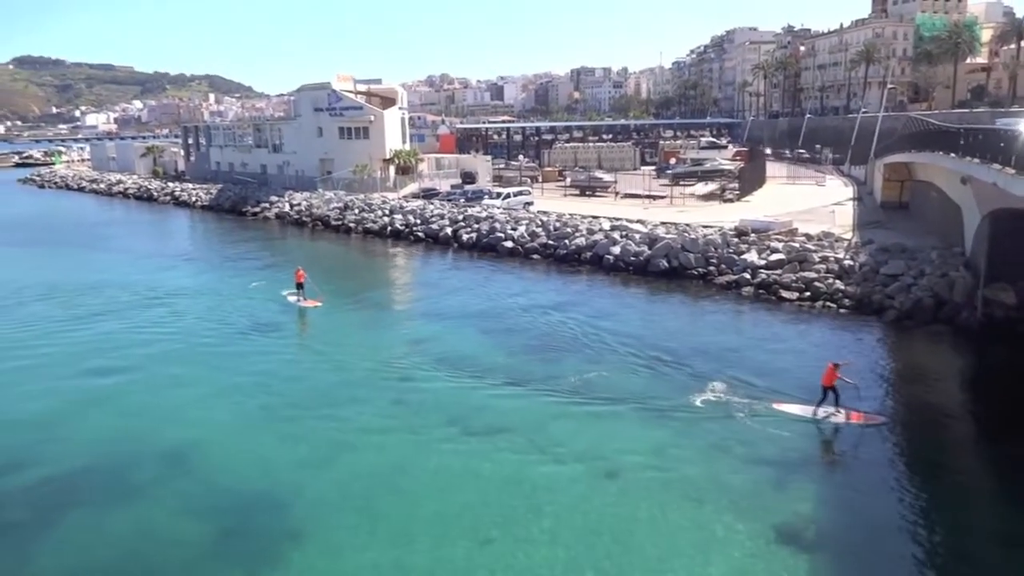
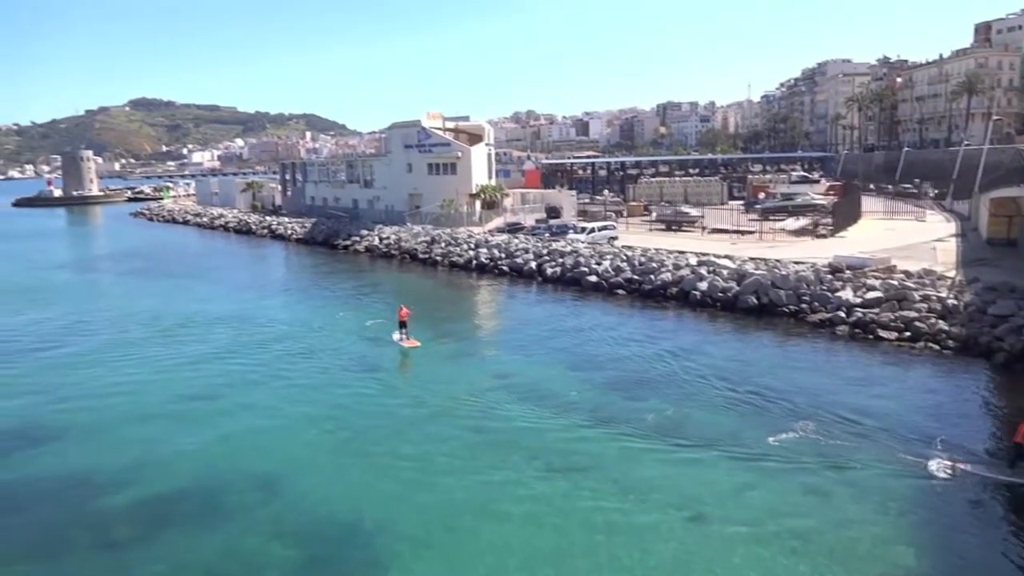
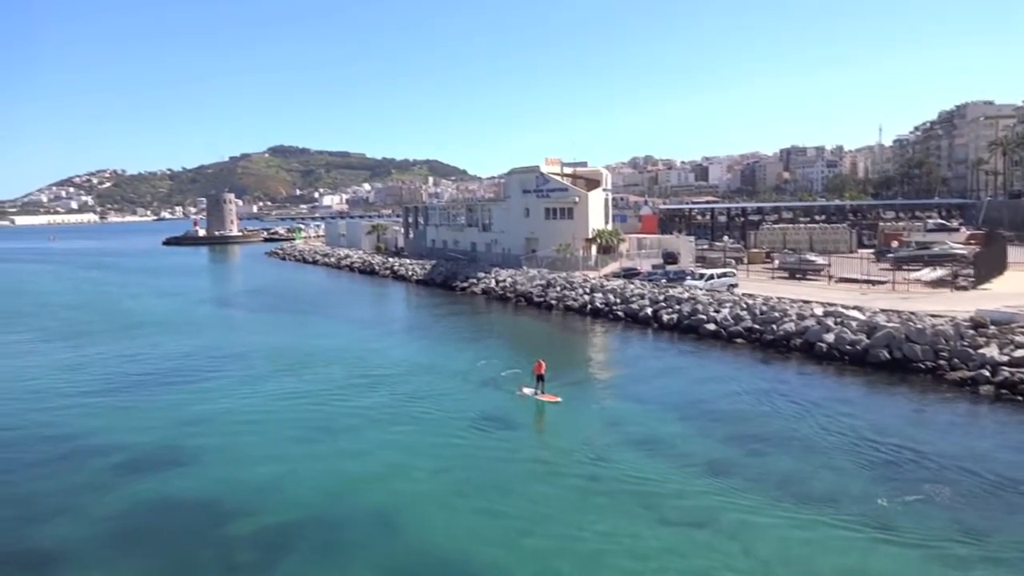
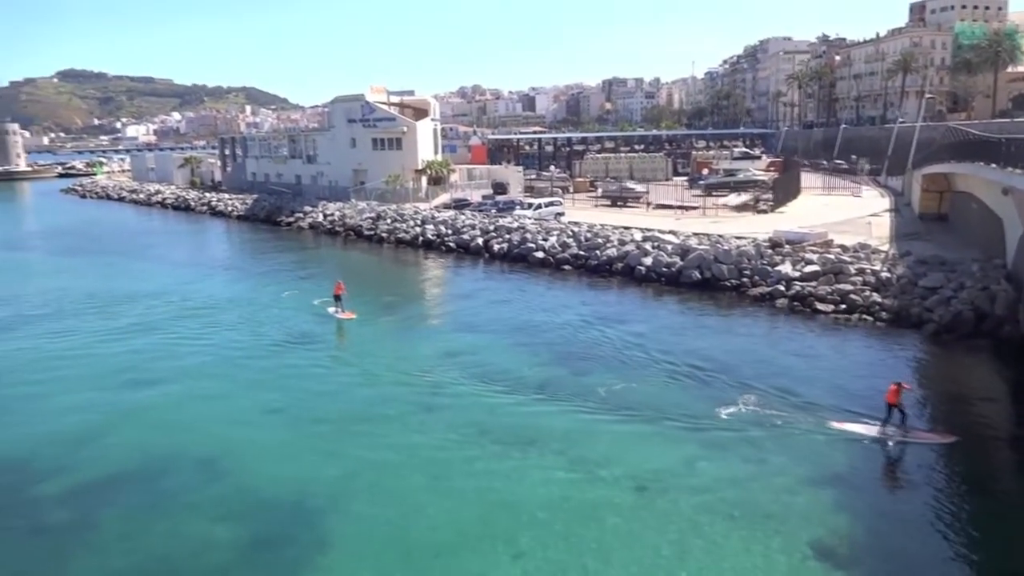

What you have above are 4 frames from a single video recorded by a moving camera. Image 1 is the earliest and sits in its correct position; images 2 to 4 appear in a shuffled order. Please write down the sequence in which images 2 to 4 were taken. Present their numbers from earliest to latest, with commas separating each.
4, 2, 3
